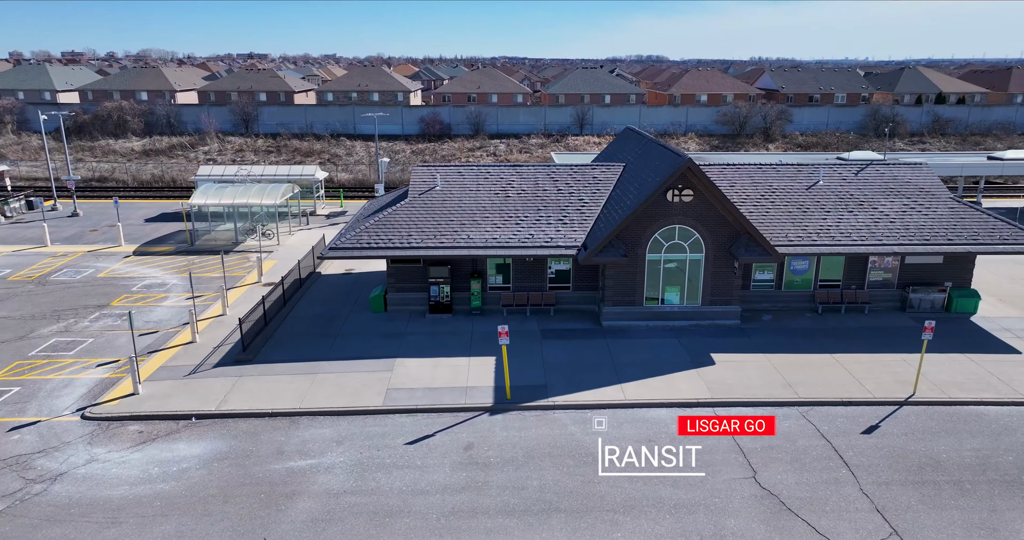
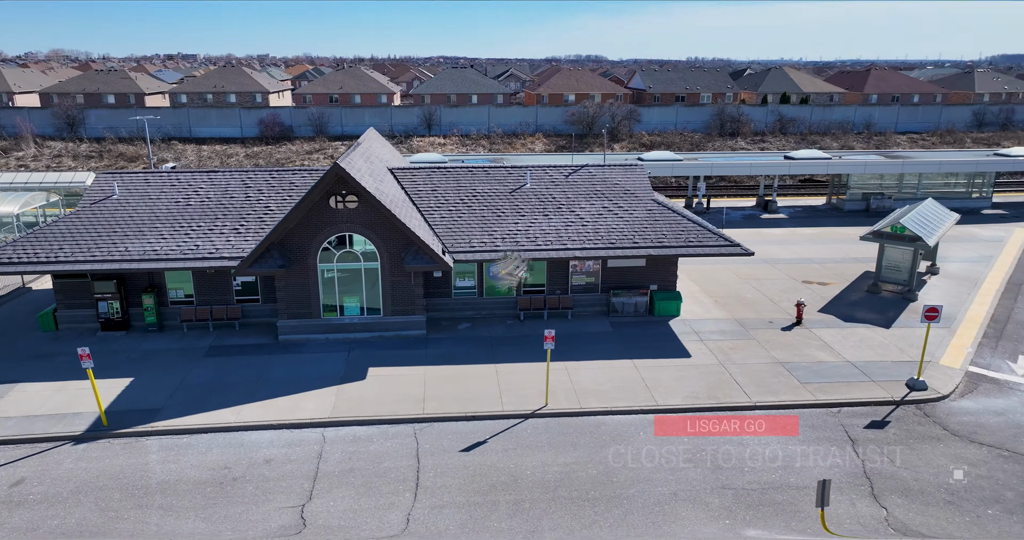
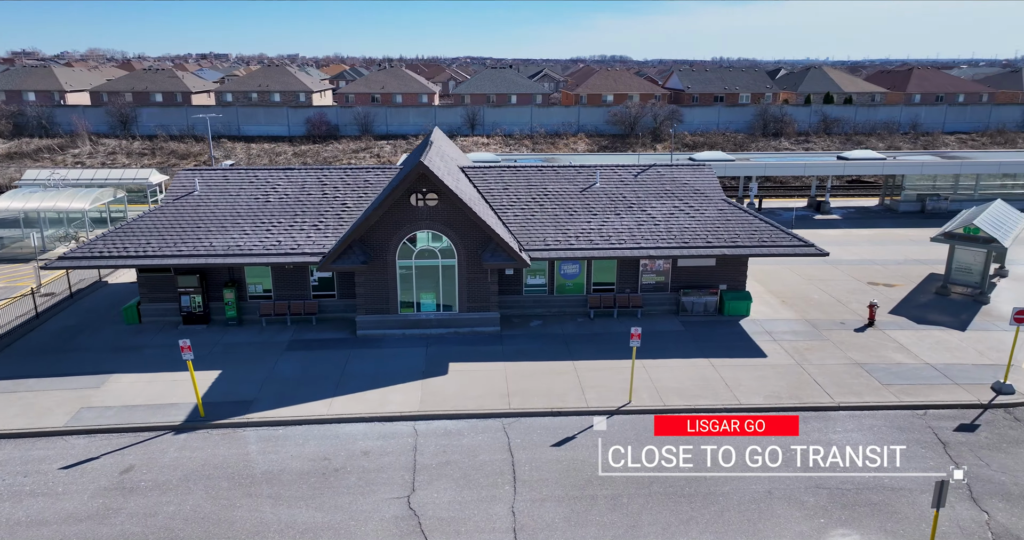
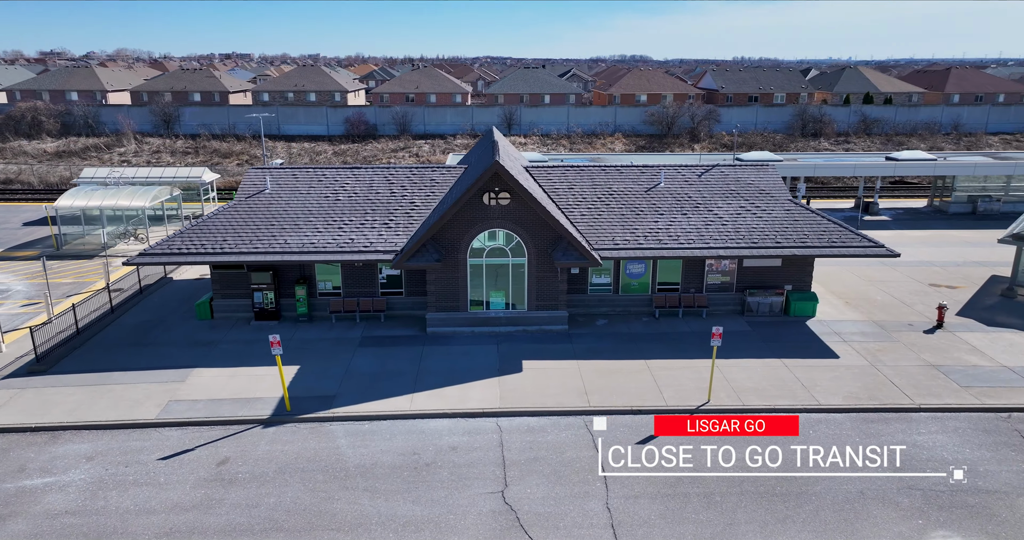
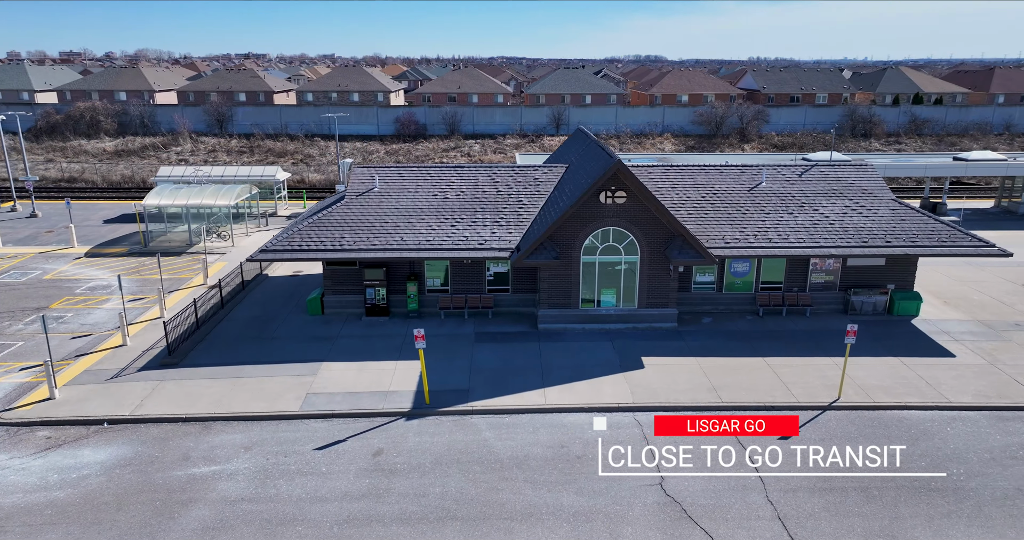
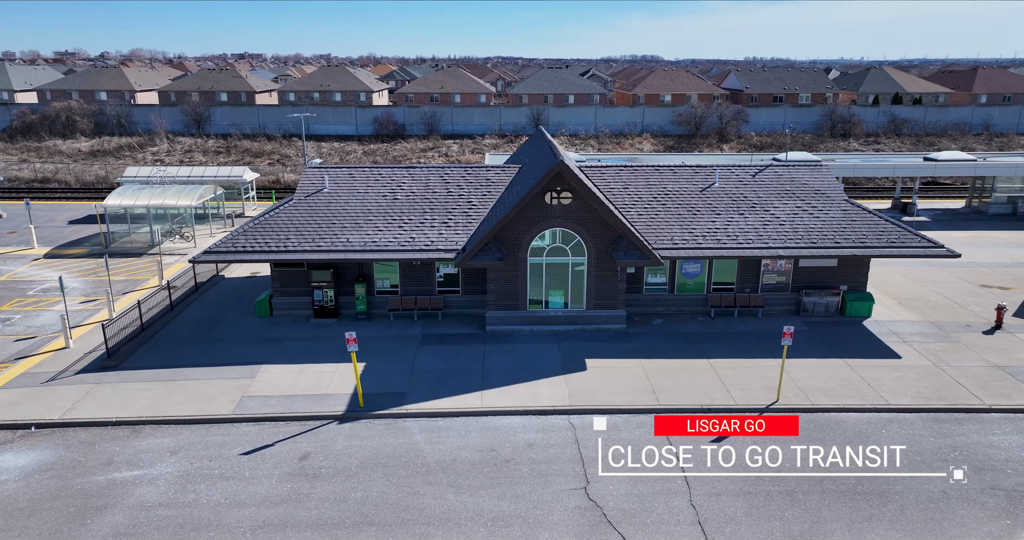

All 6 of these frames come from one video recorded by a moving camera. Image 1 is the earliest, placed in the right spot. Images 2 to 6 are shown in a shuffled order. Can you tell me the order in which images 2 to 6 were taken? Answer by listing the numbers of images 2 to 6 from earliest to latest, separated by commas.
5, 6, 4, 3, 2
